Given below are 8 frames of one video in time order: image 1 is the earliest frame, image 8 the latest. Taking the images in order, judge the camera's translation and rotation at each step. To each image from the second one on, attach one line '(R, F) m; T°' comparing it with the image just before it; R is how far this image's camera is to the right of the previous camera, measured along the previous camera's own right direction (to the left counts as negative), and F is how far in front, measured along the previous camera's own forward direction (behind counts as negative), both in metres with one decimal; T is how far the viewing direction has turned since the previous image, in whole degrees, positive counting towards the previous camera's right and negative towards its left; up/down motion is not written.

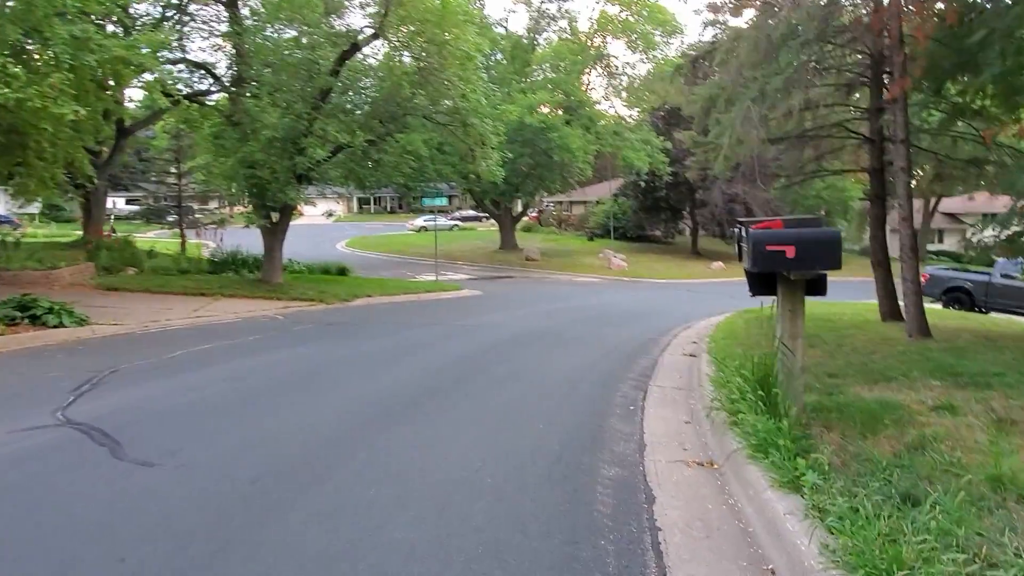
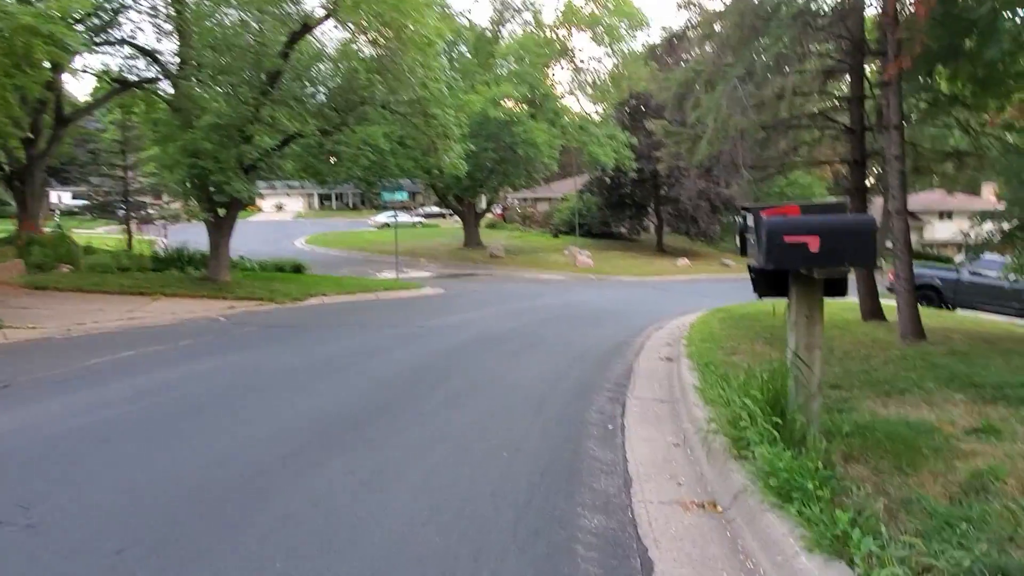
(0.0, +1.0) m; +3°
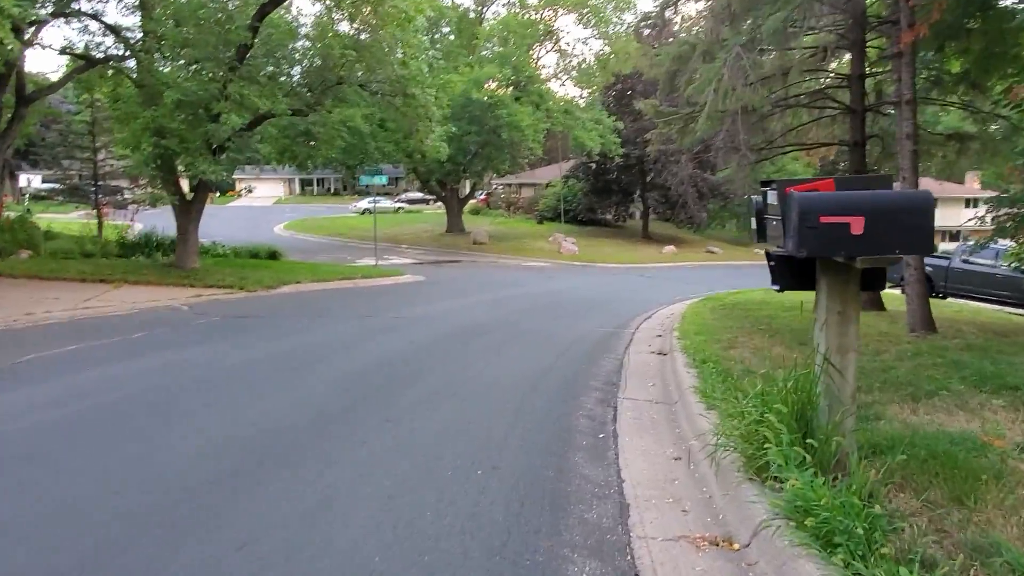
(+0.1, +0.8) m; +1°
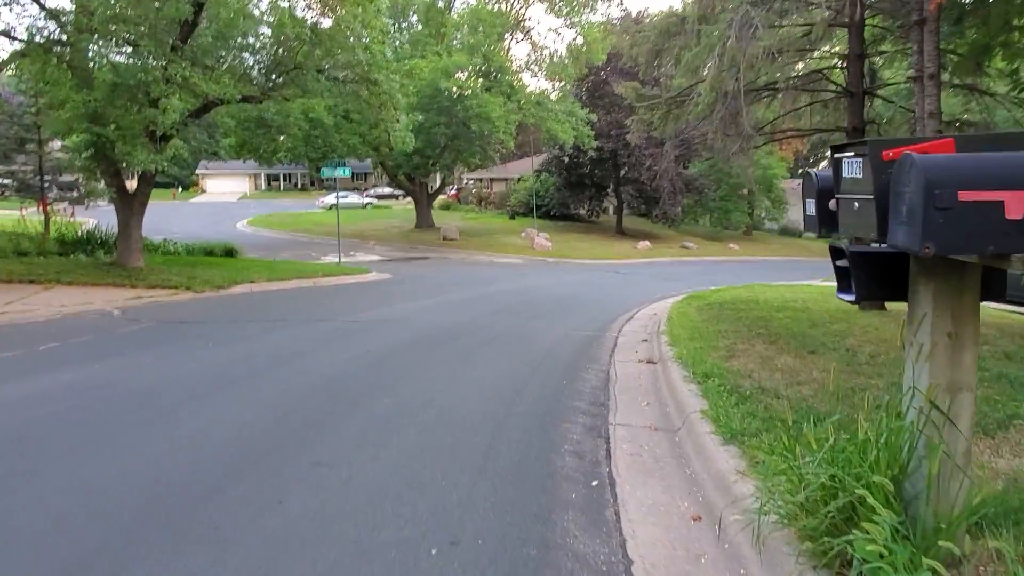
(0.0, +1.2) m; +2°
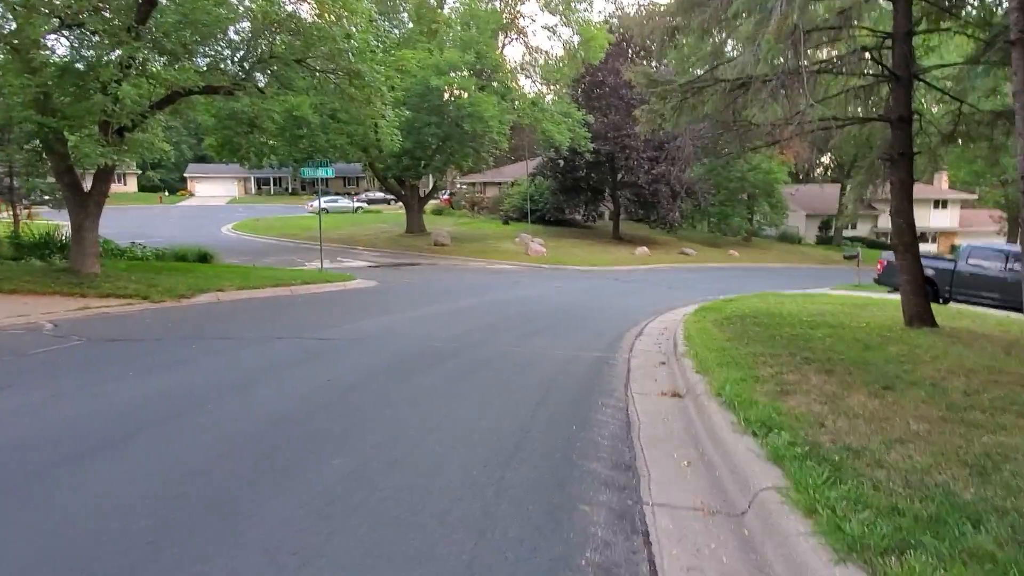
(0.0, +1.6) m; +1°
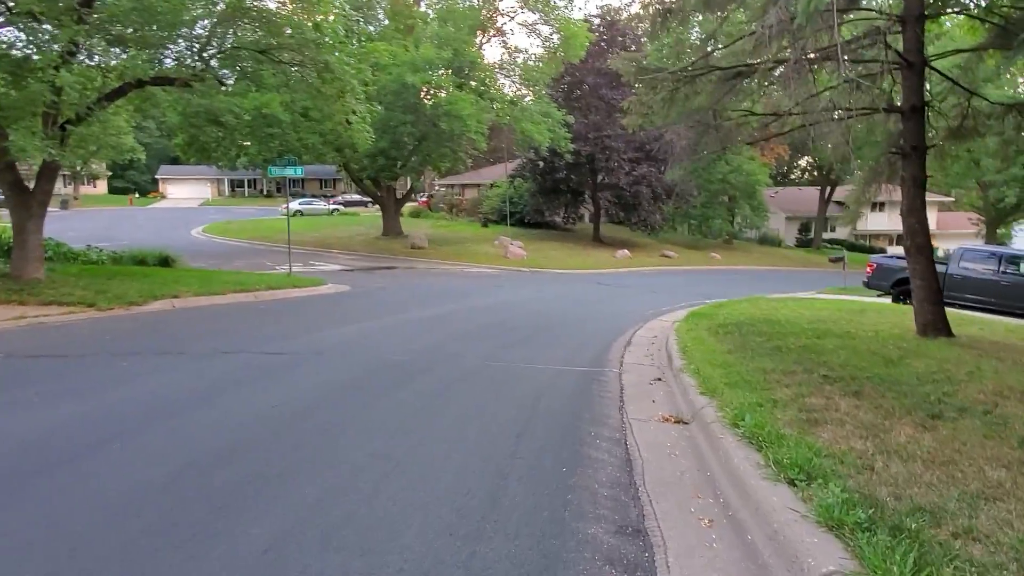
(0.0, +1.0) m; +2°
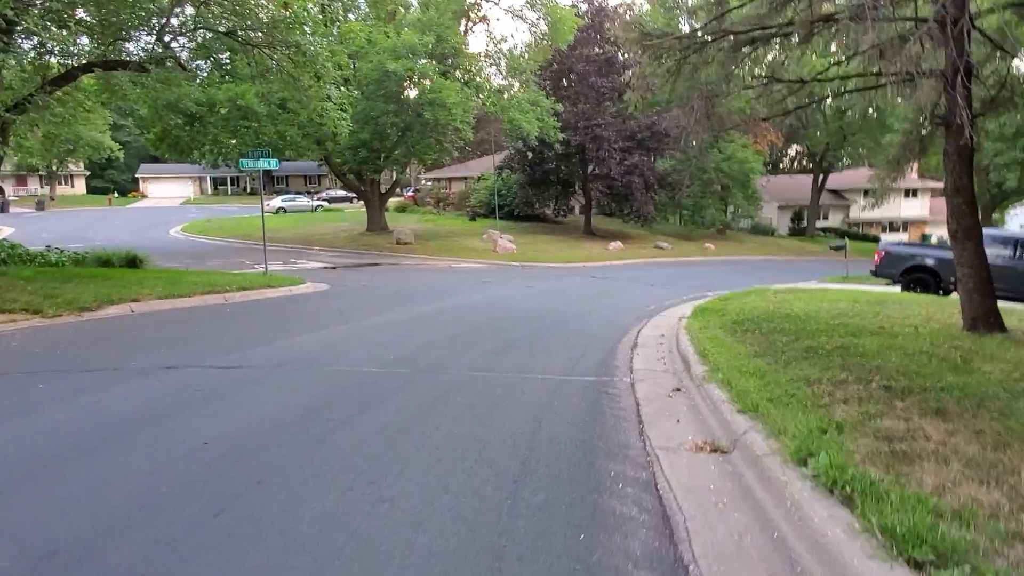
(0.0, +1.2) m; +1°
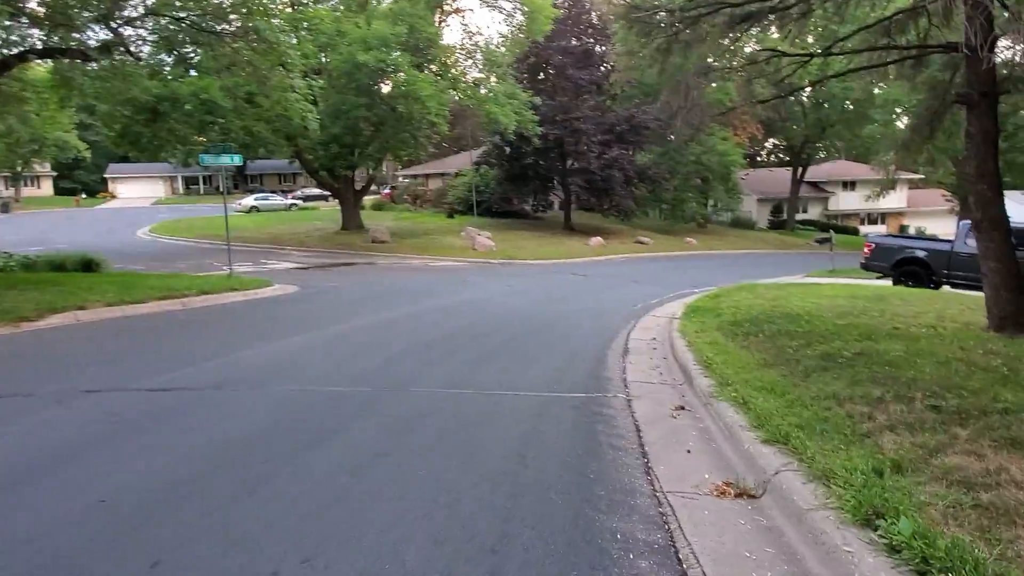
(0.0, +1.0) m; +2°
